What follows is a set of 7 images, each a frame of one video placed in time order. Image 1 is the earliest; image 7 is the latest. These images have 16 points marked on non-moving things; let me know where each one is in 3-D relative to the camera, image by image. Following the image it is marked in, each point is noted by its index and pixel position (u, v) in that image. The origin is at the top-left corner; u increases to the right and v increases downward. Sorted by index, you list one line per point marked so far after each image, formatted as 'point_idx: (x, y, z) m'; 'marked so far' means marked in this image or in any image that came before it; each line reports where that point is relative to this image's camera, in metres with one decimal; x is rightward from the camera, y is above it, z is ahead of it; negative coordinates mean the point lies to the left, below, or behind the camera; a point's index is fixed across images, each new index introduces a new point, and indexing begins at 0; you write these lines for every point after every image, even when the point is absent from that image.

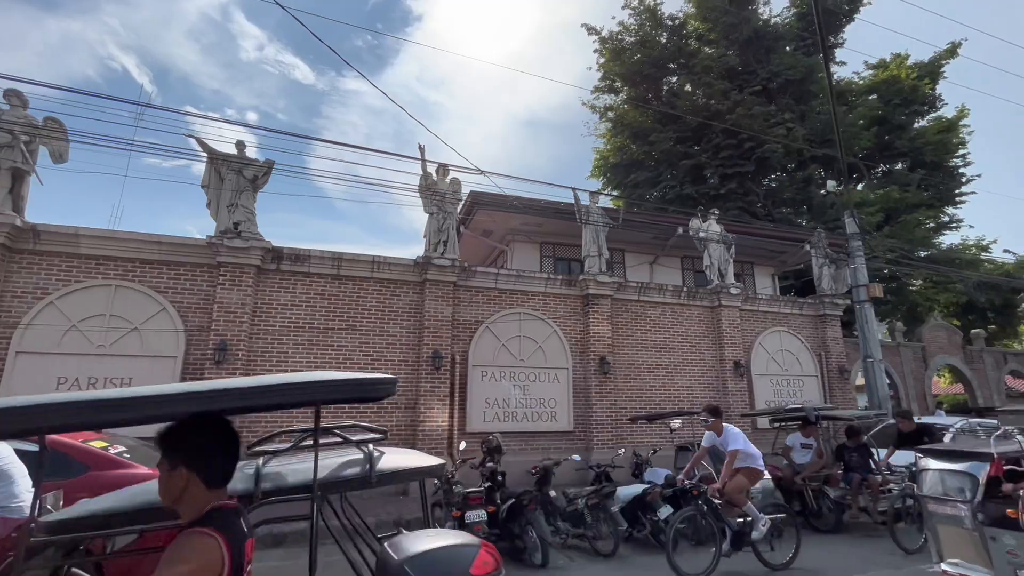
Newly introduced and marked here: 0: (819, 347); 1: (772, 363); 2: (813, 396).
0: (+9.4, -1.8, +14.6) m
1: (+7.5, -2.2, +13.9) m
2: (+8.9, -3.2, +14.1) m
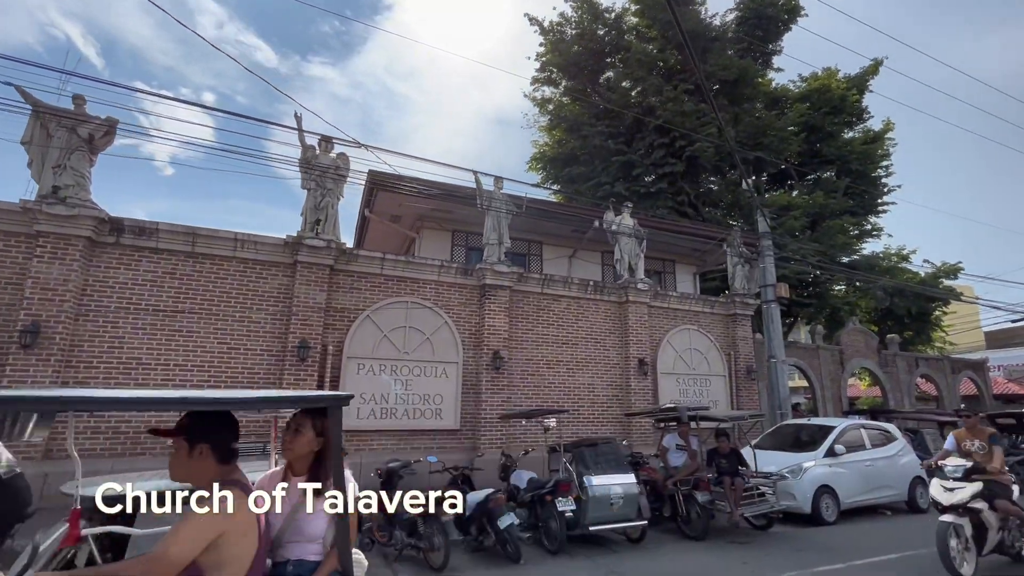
0: (+6.5, -1.8, +14.5) m
1: (+4.7, -2.1, +13.6) m
2: (+6.0, -3.1, +13.9) m
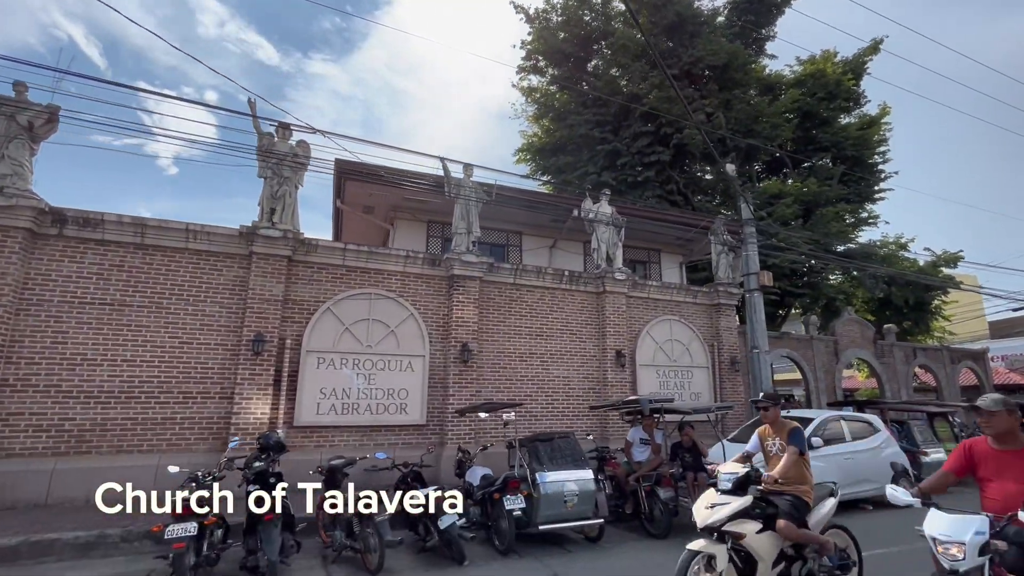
0: (+5.9, -1.5, +14.0) m
1: (+4.1, -1.8, +13.2) m
2: (+5.4, -2.8, +13.5) m
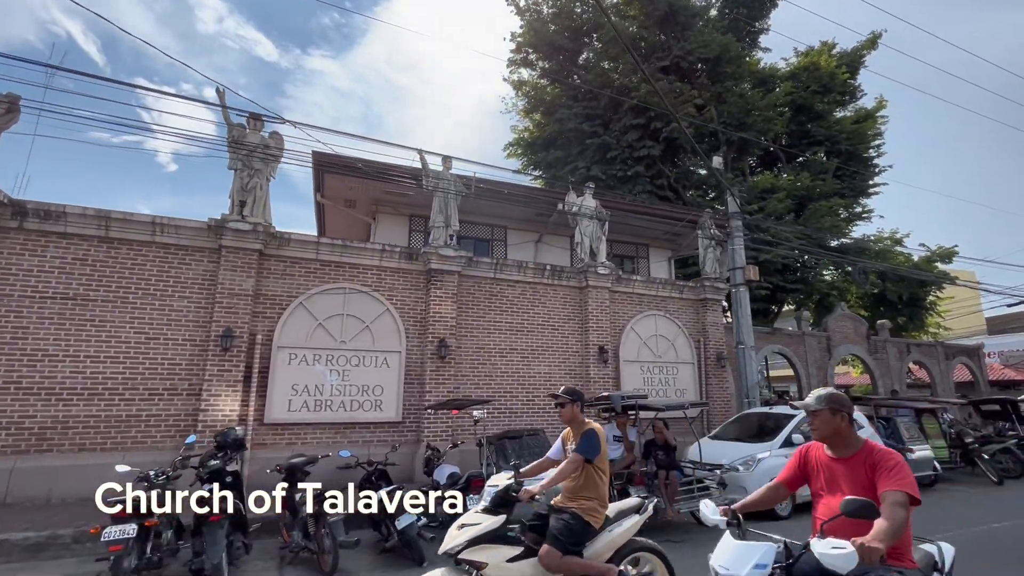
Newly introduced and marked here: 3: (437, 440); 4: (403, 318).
0: (+5.4, -1.3, +13.8) m
1: (+3.6, -1.7, +13.0) m
2: (+4.9, -2.7, +13.3) m
3: (-1.6, -3.2, +10.2) m
4: (-2.4, -0.7, +10.6) m
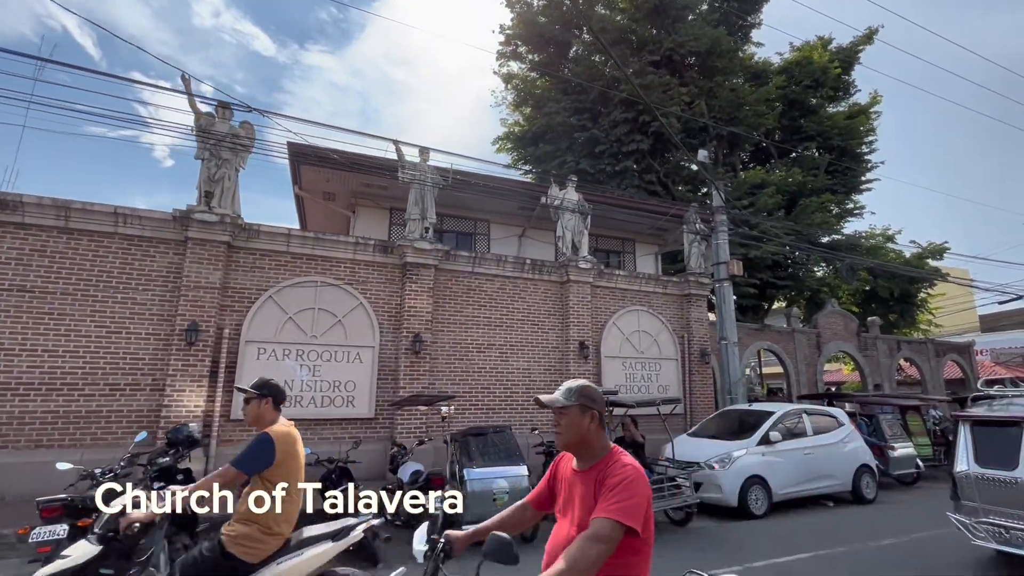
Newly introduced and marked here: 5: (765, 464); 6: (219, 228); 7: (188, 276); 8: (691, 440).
0: (+4.8, -1.2, +13.7) m
1: (+3.1, -1.5, +12.8) m
2: (+4.4, -2.6, +13.2) m
3: (-2.1, -3.1, +10.0) m
4: (-2.9, -0.5, +10.4) m
5: (+4.5, -3.1, +8.5) m
6: (-5.6, +1.2, +9.2) m
7: (-6.1, +0.2, +9.0) m
8: (+3.5, -2.9, +9.2) m
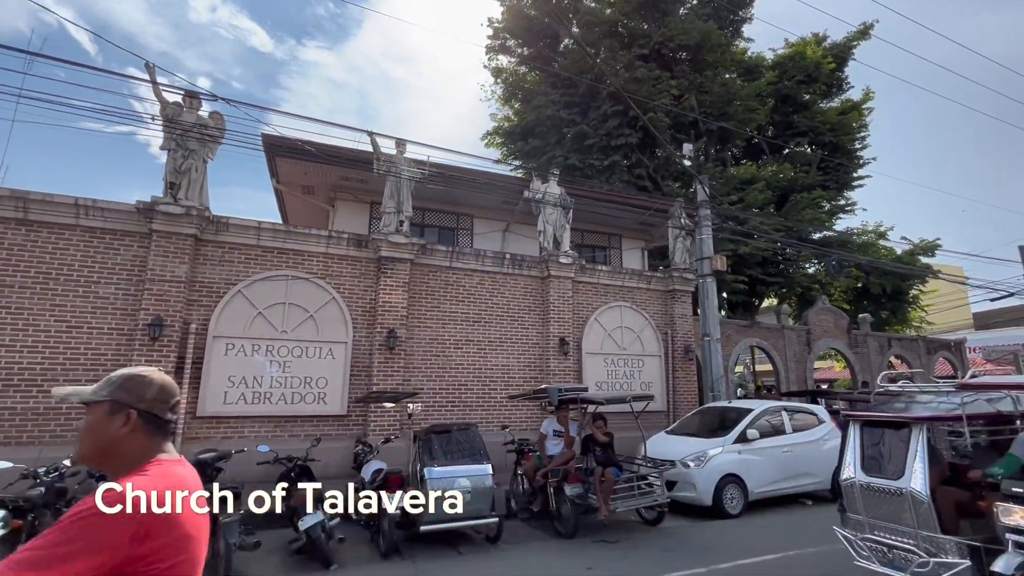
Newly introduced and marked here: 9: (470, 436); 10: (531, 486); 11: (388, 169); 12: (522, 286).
0: (+4.3, -1.1, +13.5) m
1: (+2.5, -1.4, +12.6) m
2: (+3.8, -2.4, +13.0) m
3: (-2.6, -3.0, +9.8) m
4: (-3.4, -0.4, +10.2) m
5: (+4.0, -3.0, +8.3) m
6: (-6.1, +1.3, +9.0) m
7: (-6.6, +0.3, +8.8) m
8: (+3.0, -2.8, +9.1) m
9: (-0.6, -2.1, +6.7) m
10: (+0.3, -3.0, +7.2) m
11: (-2.8, +2.7, +10.9) m
12: (+0.3, 0.0, +11.9) m
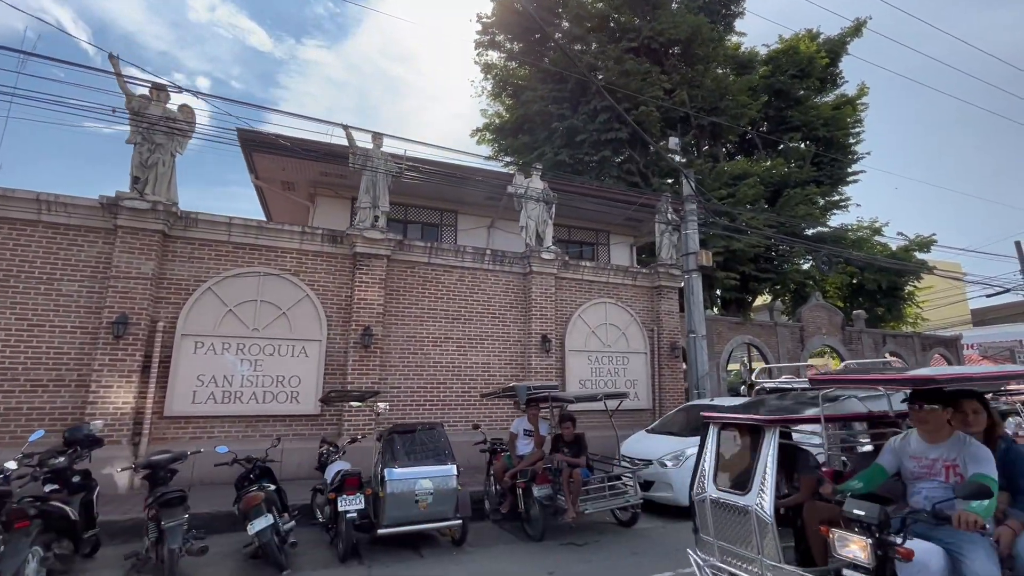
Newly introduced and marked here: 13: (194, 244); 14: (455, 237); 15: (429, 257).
0: (+3.9, -0.9, +13.3) m
1: (+2.1, -1.3, +12.4) m
2: (+3.4, -2.3, +12.8) m
3: (-3.1, -2.9, +9.6) m
4: (-3.9, -0.3, +10.0) m
5: (+3.5, -2.9, +8.1) m
6: (-6.6, +1.3, +8.8) m
7: (-7.0, +0.4, +8.6) m
8: (+2.5, -2.7, +8.8) m
9: (-1.1, -2.0, +6.5) m
10: (-0.2, -2.9, +7.0) m
11: (-3.3, +2.8, +10.6) m
12: (-0.2, +0.1, +11.7) m
13: (-6.2, +0.8, +9.3) m
14: (-1.7, +1.6, +14.5) m
15: (-1.9, +0.7, +11.0) m
